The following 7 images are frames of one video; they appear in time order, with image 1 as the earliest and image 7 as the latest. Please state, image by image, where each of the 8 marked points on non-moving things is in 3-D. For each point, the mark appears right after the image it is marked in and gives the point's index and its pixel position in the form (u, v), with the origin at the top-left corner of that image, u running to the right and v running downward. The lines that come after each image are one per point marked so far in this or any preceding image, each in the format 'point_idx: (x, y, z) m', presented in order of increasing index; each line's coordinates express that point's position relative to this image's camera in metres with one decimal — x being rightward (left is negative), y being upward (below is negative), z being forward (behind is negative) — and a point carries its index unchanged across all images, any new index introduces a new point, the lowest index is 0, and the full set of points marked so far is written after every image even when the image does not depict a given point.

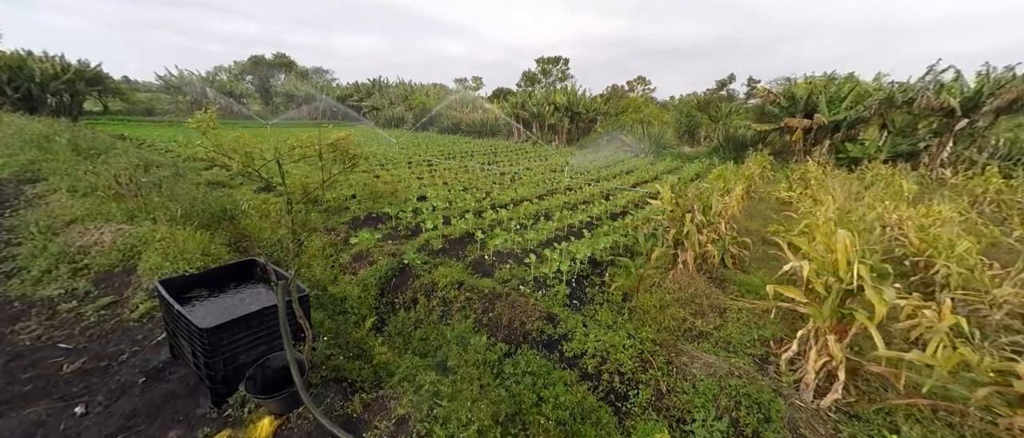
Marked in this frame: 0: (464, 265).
0: (-0.5, -0.5, +4.2) m
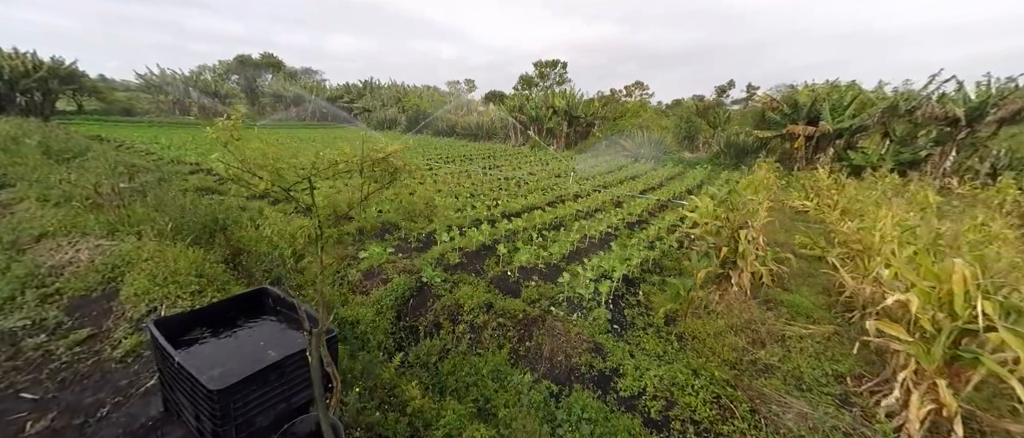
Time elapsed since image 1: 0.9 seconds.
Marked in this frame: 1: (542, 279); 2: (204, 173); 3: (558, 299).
0: (-0.3, -0.7, +3.9) m
1: (+0.3, -0.6, +4.0) m
2: (-6.6, +1.0, +8.0) m
3: (+0.4, -0.8, +3.5) m
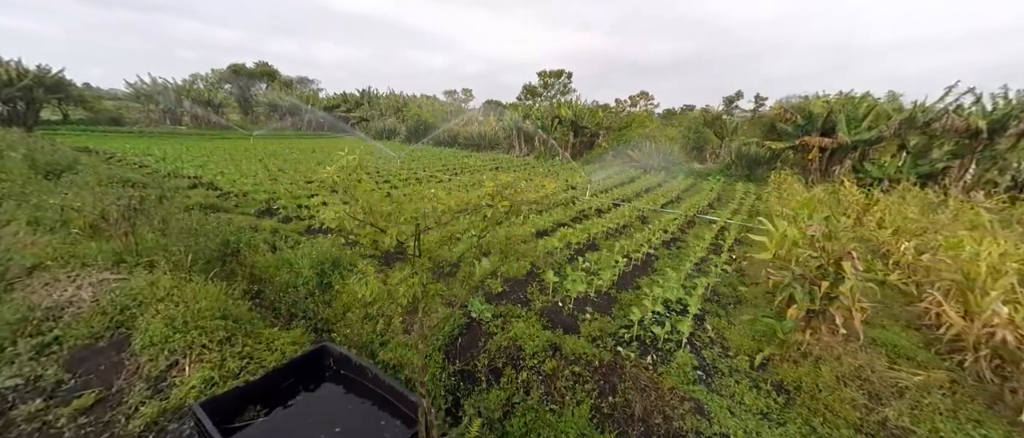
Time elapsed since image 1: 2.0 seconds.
0: (+0.2, -0.9, +3.5) m
1: (+0.8, -0.9, +3.6) m
2: (-6.1, +0.6, +7.5) m
3: (+0.9, -1.0, +3.1) m
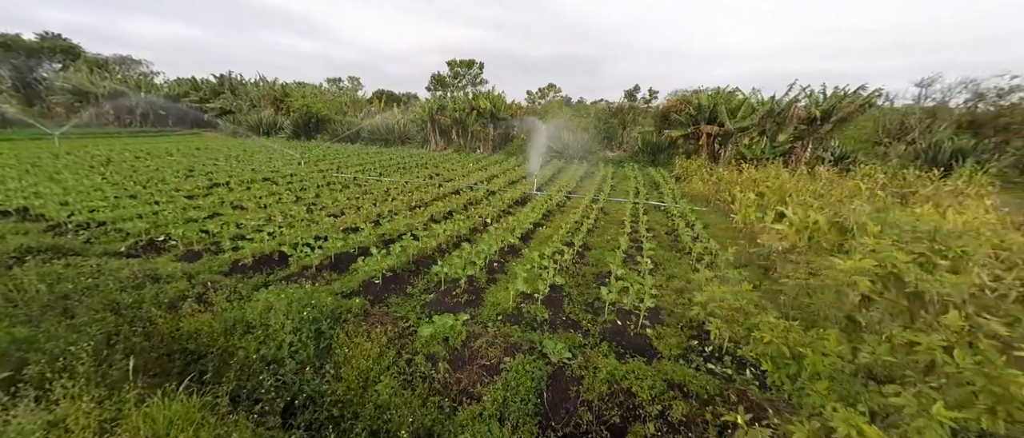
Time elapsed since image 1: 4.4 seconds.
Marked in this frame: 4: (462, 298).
0: (+0.8, -1.0, +3.0) m
1: (+1.3, -0.9, +3.3) m
2: (-6.6, 0.0, +5.0) m
3: (+1.5, -1.0, +2.9) m
4: (-0.5, -0.8, +3.6) m
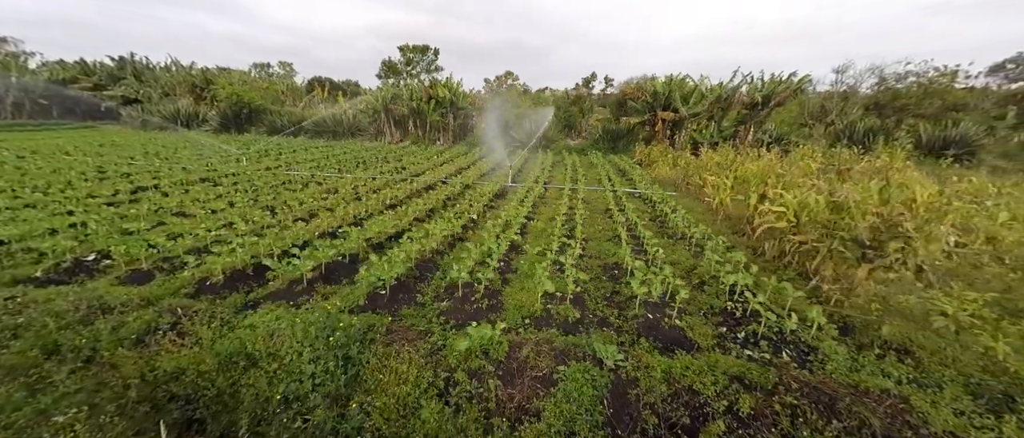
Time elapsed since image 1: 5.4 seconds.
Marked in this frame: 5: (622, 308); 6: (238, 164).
0: (+1.0, -0.9, +2.9) m
1: (+1.5, -0.8, +3.2) m
2: (-6.6, -0.2, +3.9) m
3: (+1.8, -0.9, +2.9) m
4: (-0.3, -0.7, +3.3) m
5: (+1.0, -0.8, +3.4) m
6: (-7.6, +1.5, +10.3) m
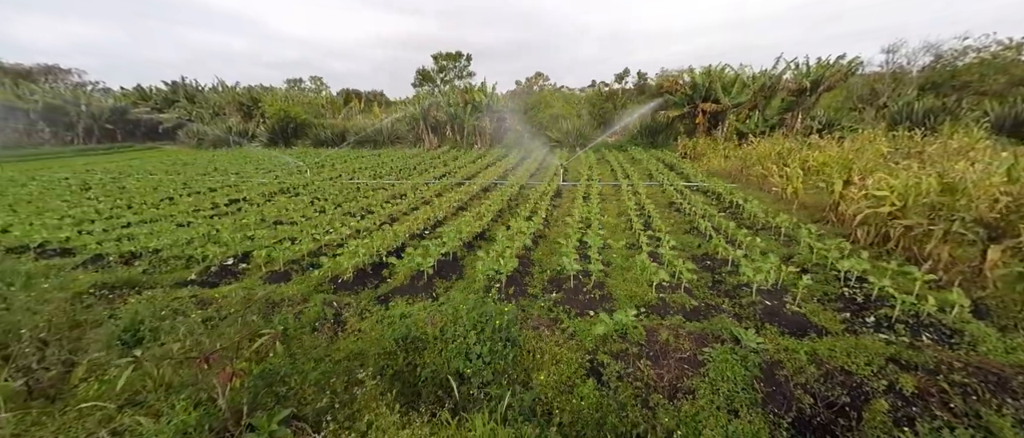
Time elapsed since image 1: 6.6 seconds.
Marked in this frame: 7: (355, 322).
0: (+2.1, -0.8, +3.0) m
1: (+2.5, -0.7, +3.3) m
2: (-5.5, -0.4, +4.5) m
3: (+2.8, -0.8, +2.9) m
4: (+0.8, -0.7, +3.5) m
5: (+2.0, -0.7, +3.4) m
6: (-6.1, +1.3, +10.9) m
7: (-1.2, -0.8, +2.8) m
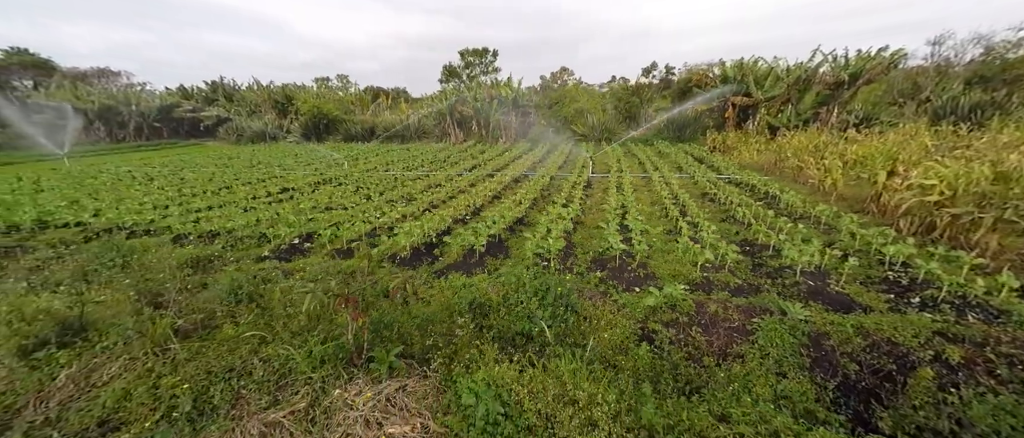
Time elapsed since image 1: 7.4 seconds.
0: (+2.5, -0.7, +3.1) m
1: (+3.0, -0.5, +3.4) m
2: (-4.9, -0.1, +5.0) m
3: (+3.3, -0.7, +3.0) m
4: (+1.2, -0.5, +3.7) m
5: (+2.5, -0.5, +3.6) m
6: (-5.2, +1.6, +11.4) m
7: (-0.7, -0.6, +3.1) m
